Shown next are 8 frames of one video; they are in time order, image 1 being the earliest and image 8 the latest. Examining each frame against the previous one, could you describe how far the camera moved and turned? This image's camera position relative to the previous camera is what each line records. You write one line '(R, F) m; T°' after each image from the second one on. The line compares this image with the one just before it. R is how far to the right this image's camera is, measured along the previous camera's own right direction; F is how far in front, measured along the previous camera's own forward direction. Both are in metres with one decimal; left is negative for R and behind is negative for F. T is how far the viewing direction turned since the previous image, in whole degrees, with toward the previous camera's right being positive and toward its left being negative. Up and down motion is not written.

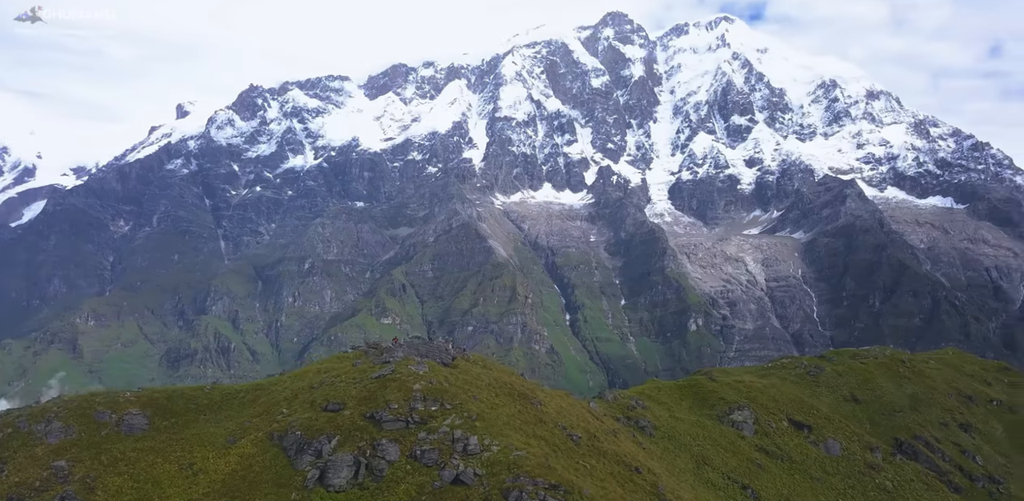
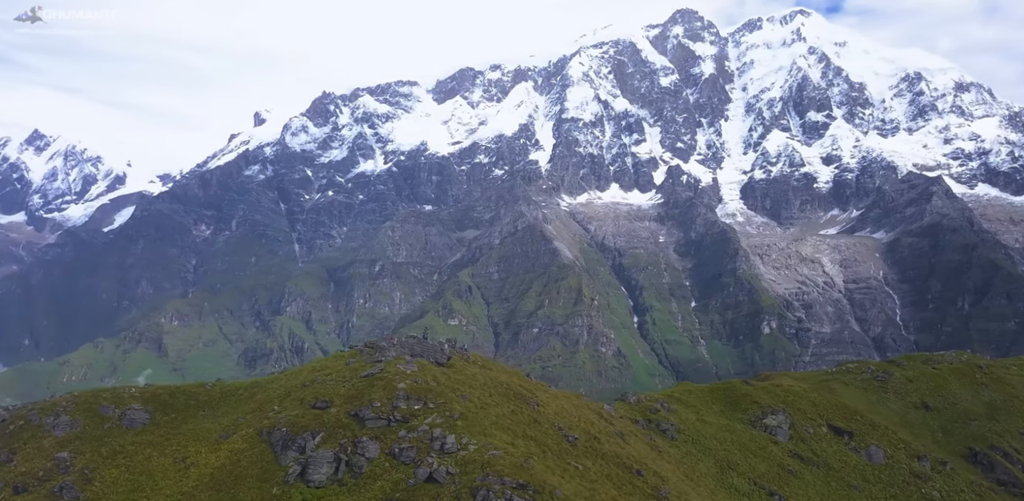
(+5.3, +0.3) m; -5°
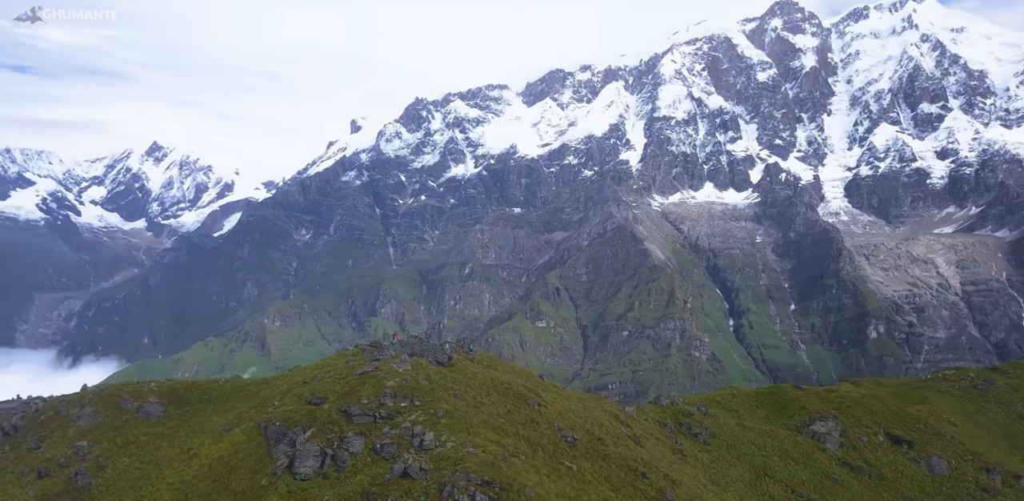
(+6.8, -0.1) m; -6°
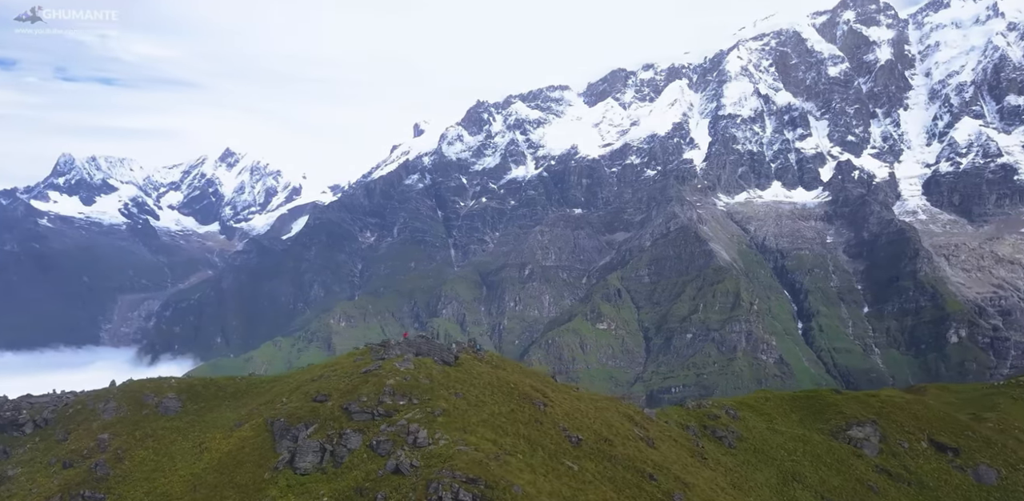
(+4.2, -0.3) m; -4°
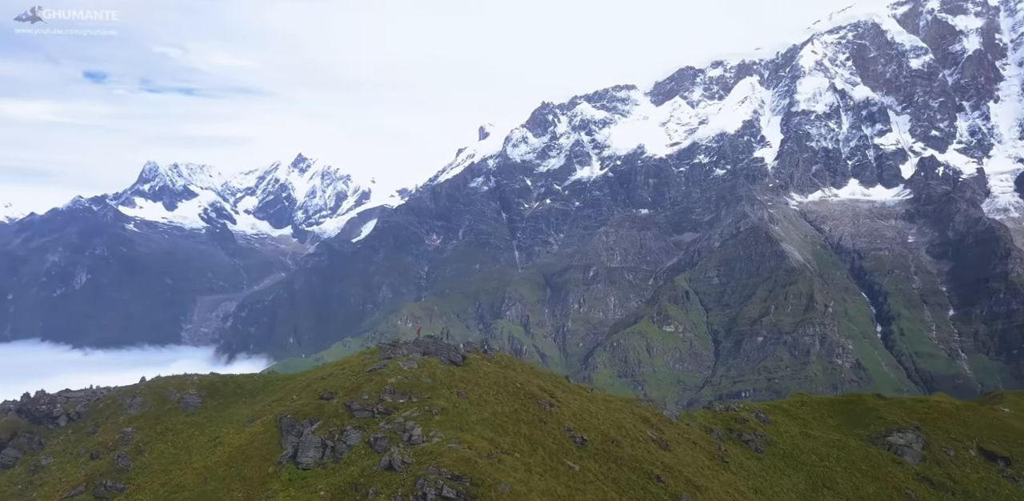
(+4.5, -0.4) m; -5°
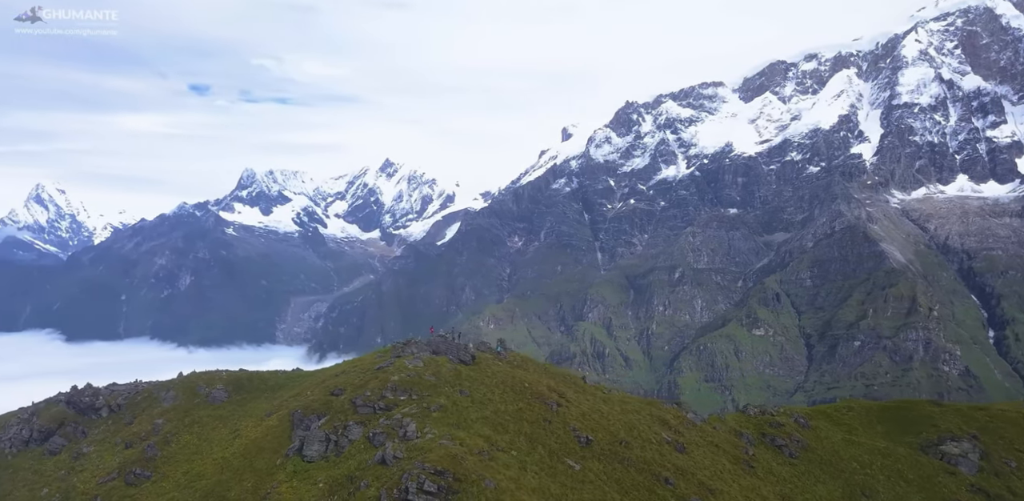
(+5.8, -0.6) m; -6°
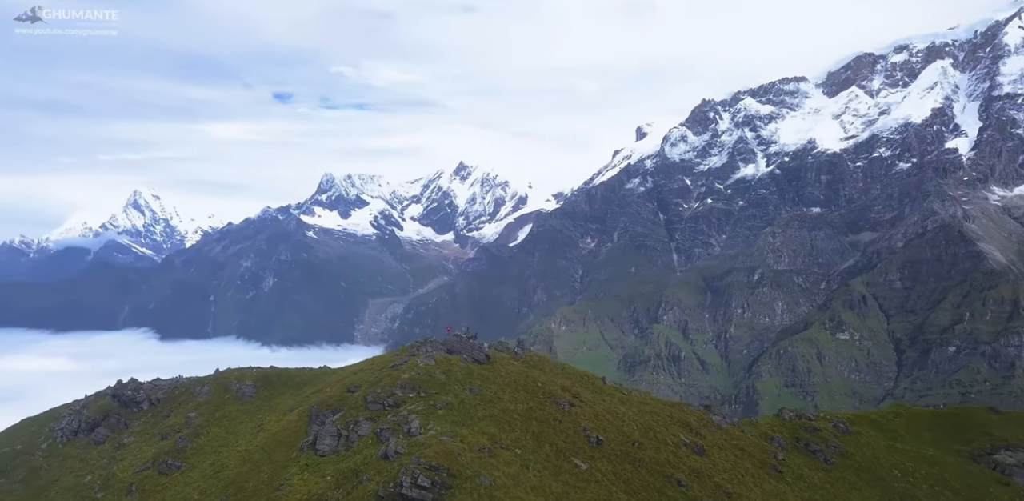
(+4.7, -0.6) m; -5°
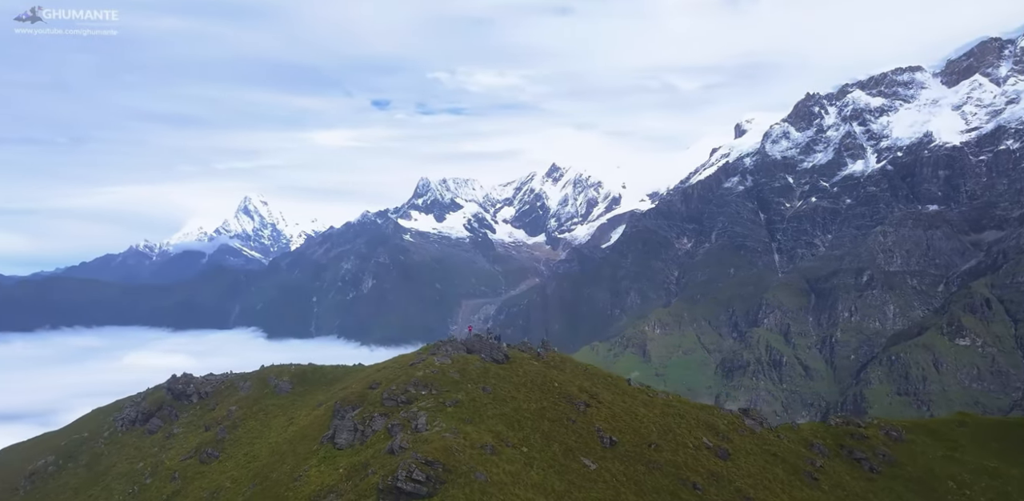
(+6.0, -0.8) m; -6°
